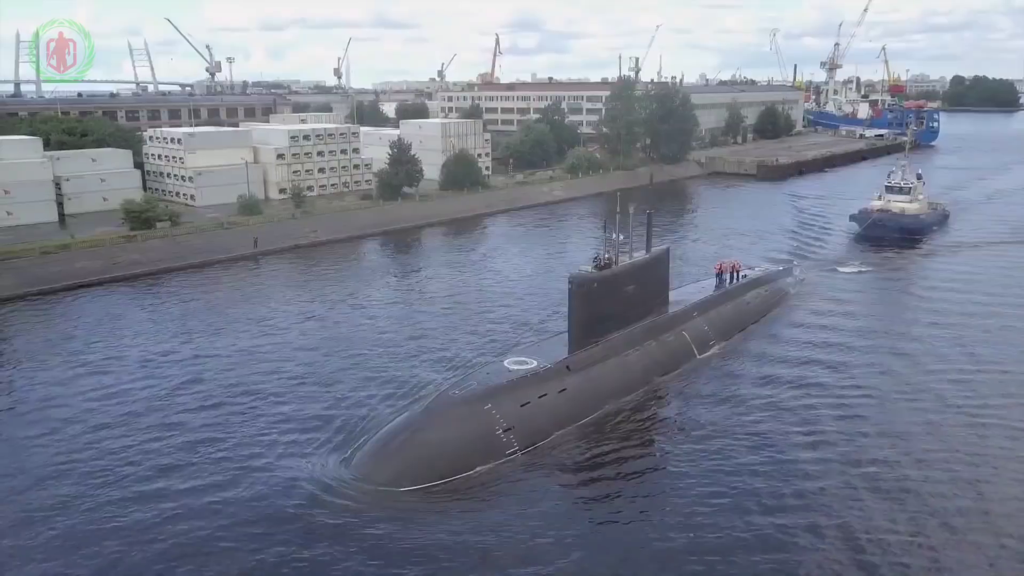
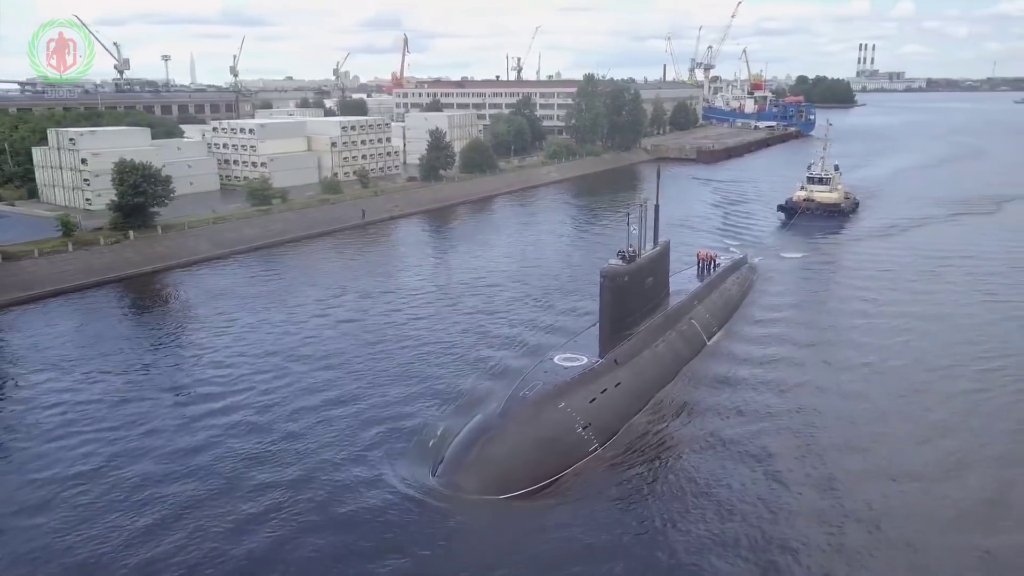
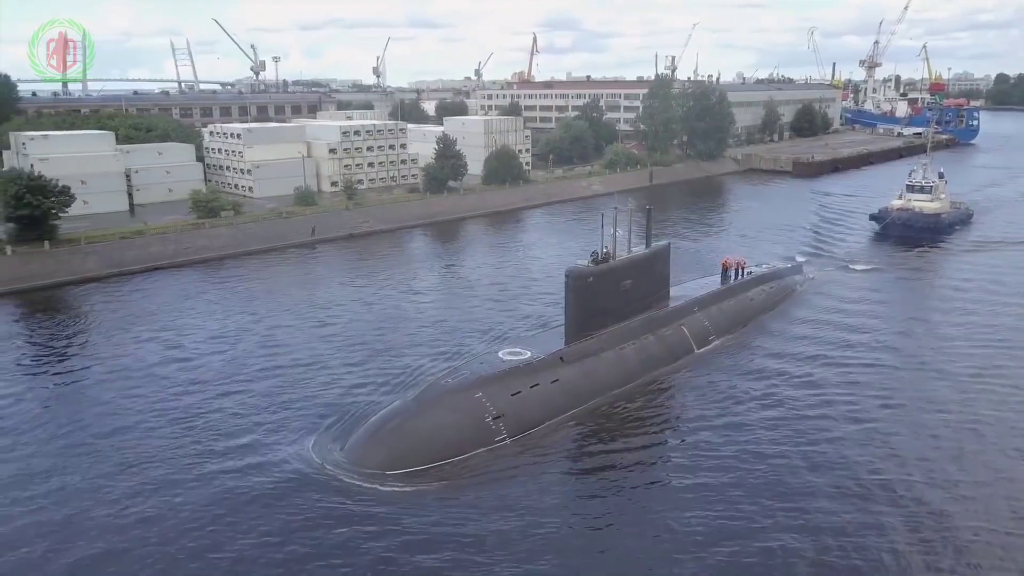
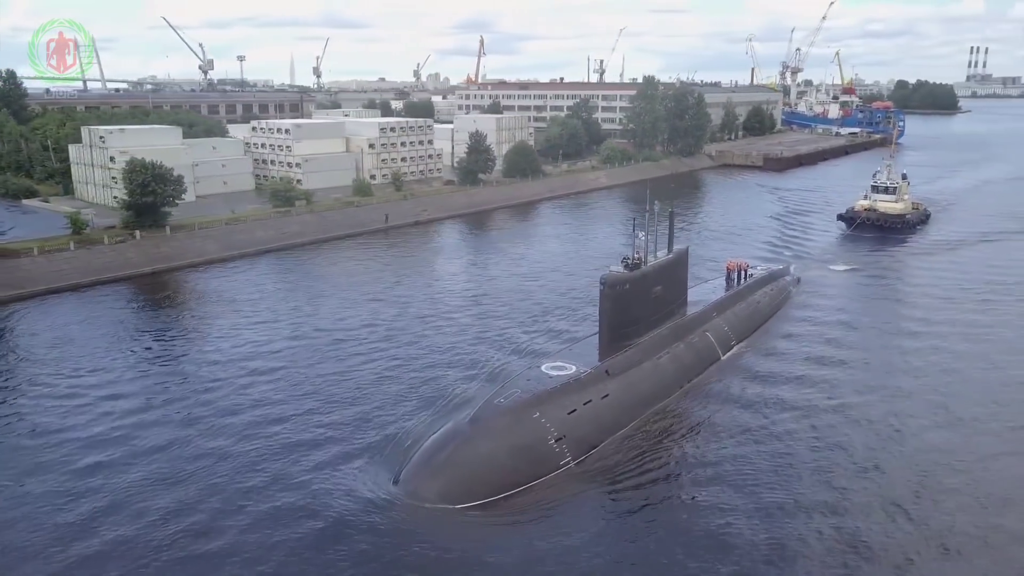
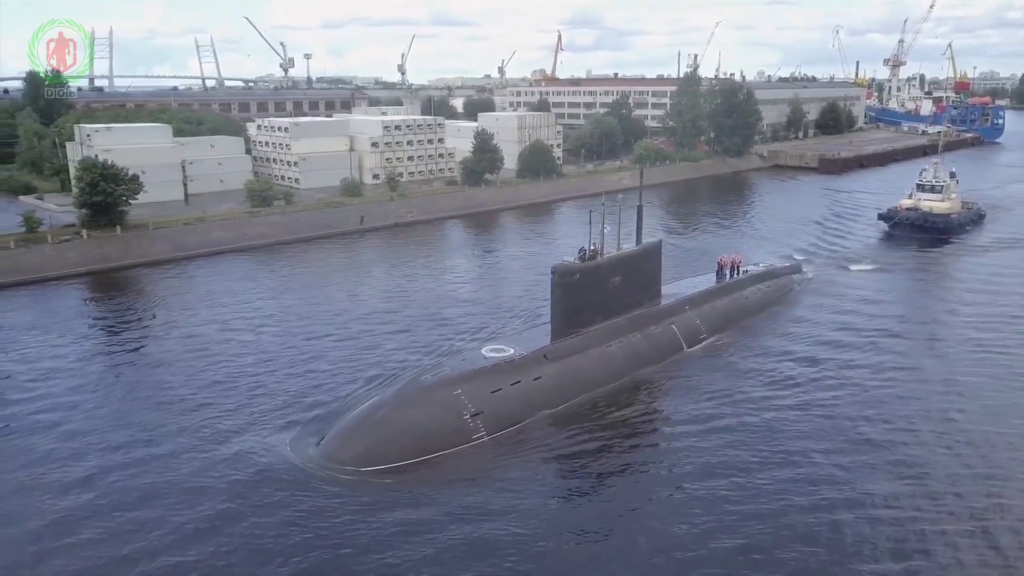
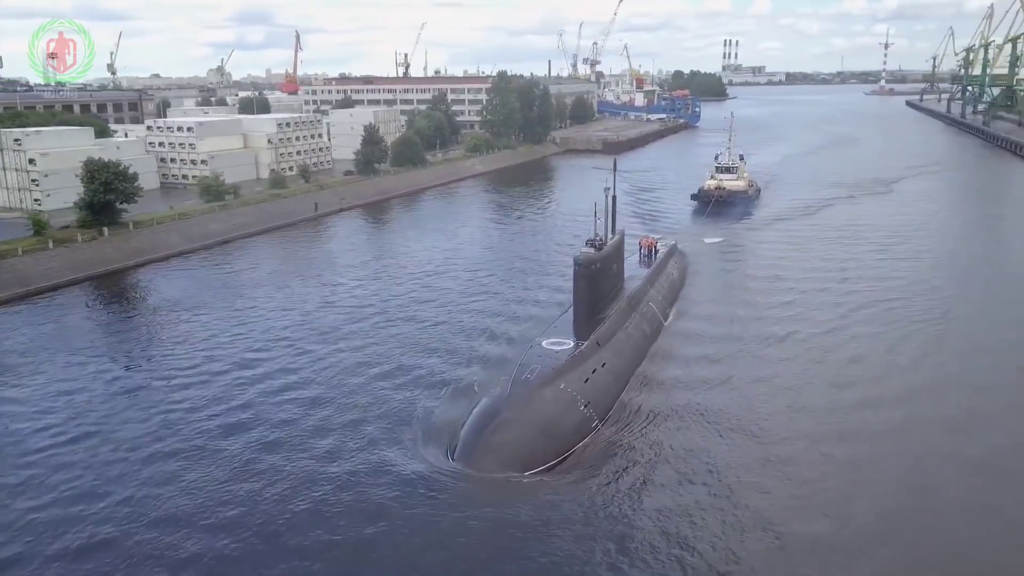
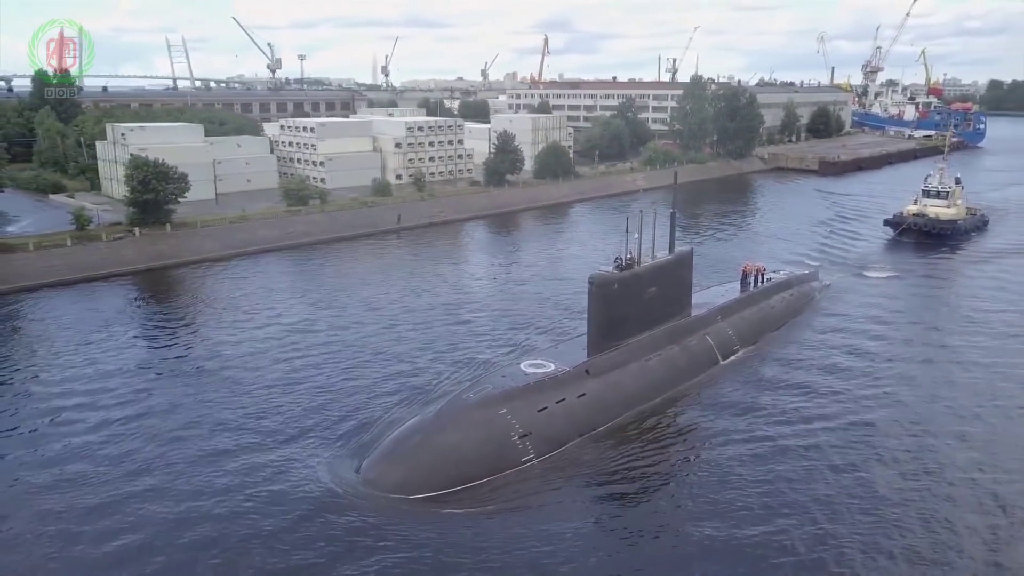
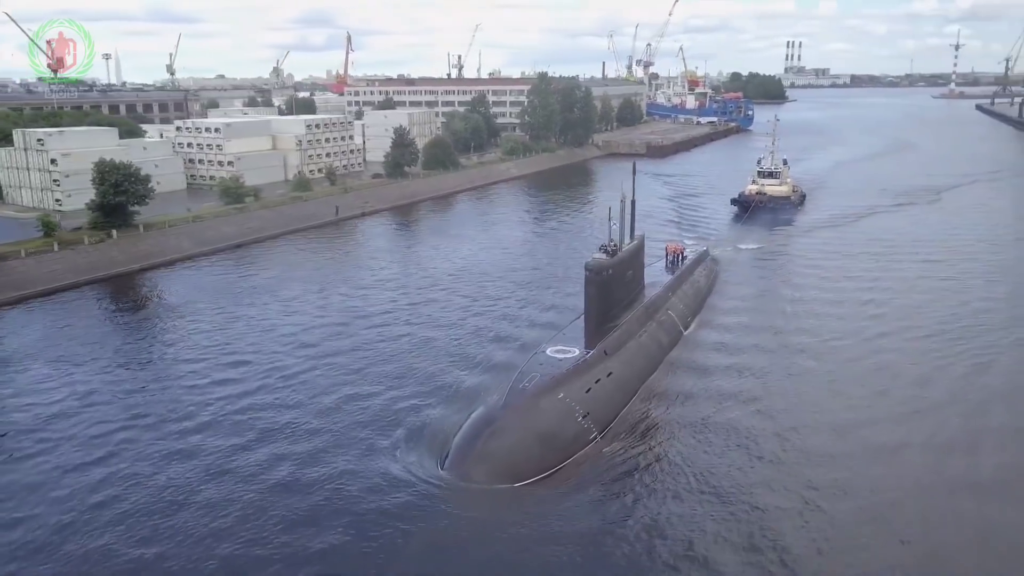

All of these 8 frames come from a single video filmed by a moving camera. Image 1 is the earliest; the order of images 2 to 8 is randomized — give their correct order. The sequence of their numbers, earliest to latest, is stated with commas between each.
3, 5, 7, 4, 2, 8, 6
